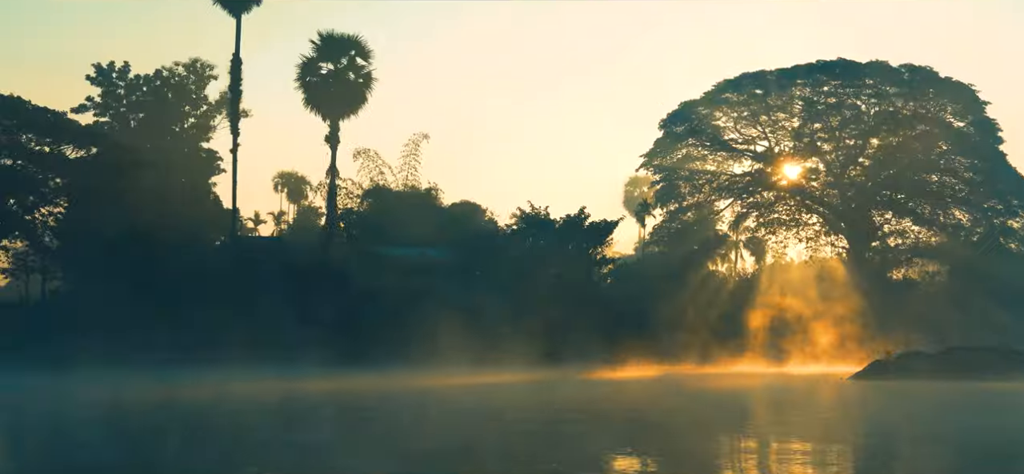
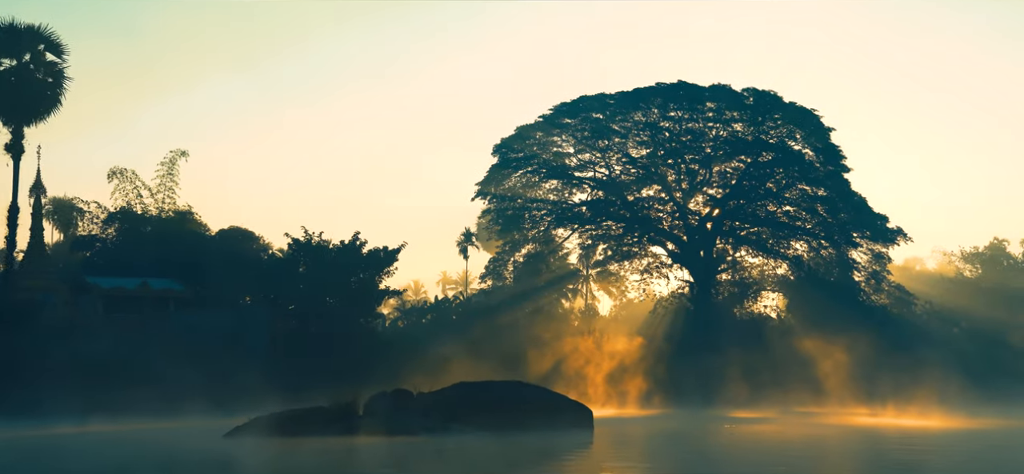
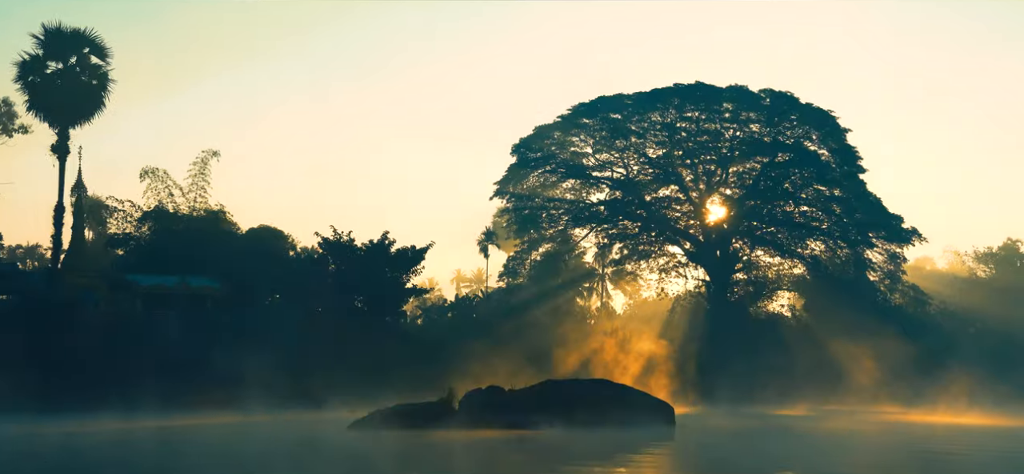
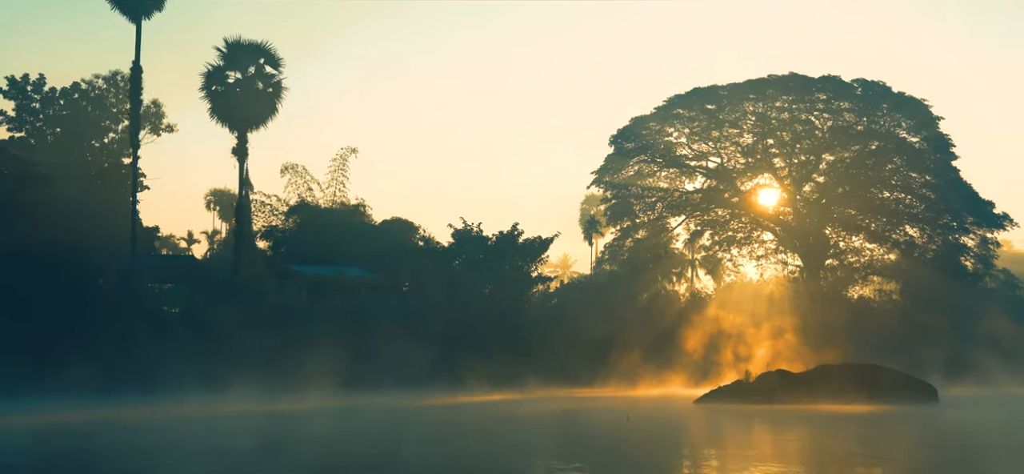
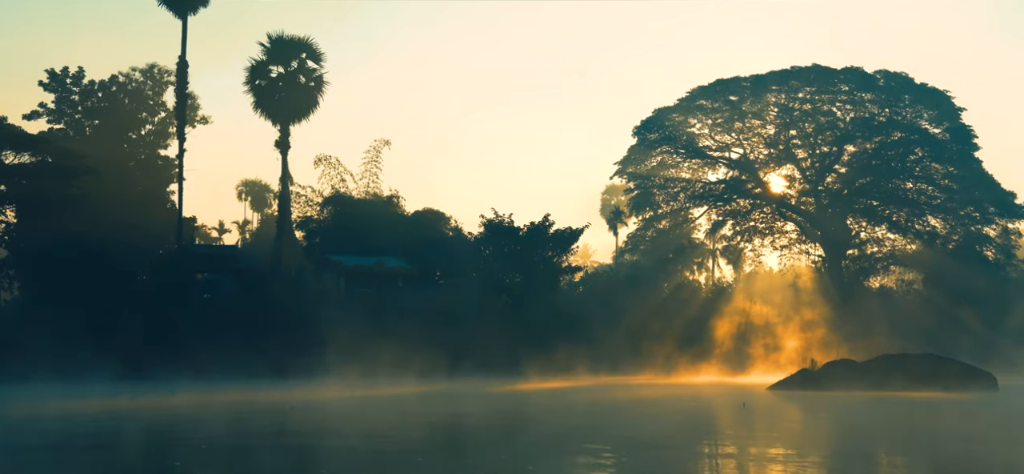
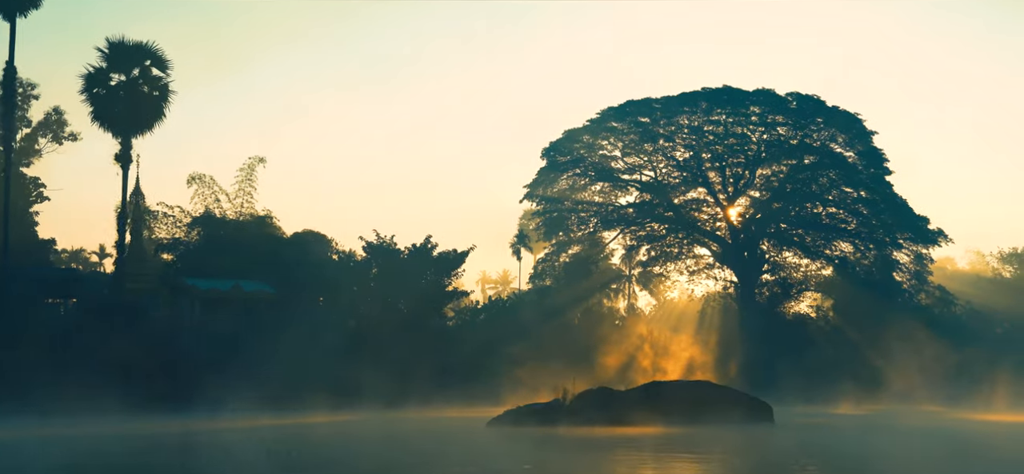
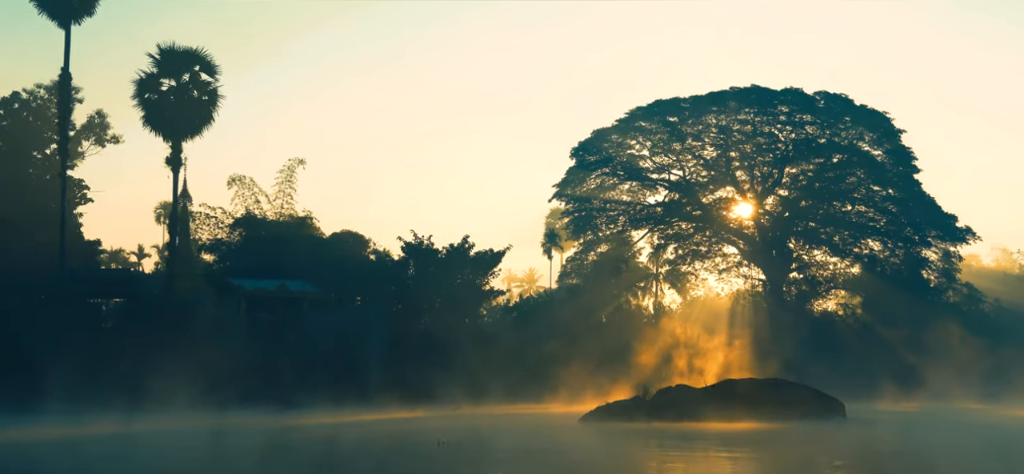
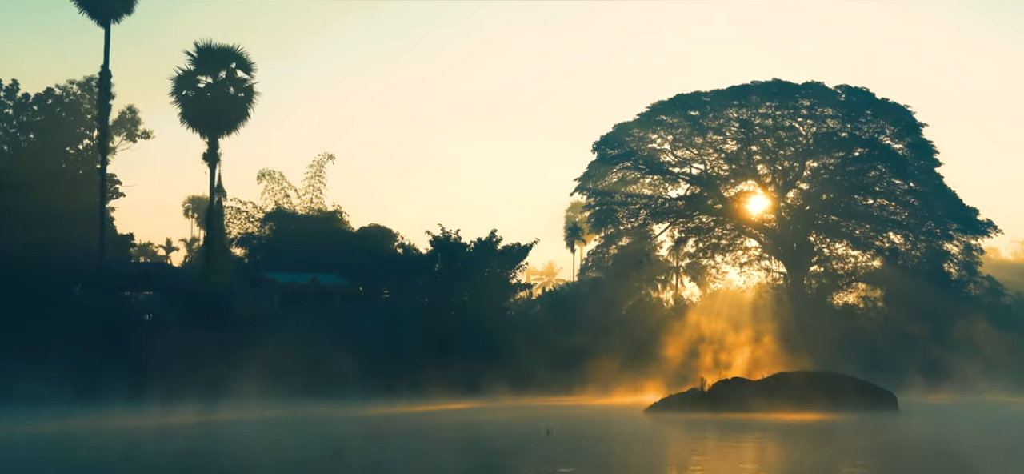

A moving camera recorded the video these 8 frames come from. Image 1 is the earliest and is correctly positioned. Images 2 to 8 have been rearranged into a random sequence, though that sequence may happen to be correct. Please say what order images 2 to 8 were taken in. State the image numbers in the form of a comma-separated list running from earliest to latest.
5, 4, 8, 7, 6, 3, 2
